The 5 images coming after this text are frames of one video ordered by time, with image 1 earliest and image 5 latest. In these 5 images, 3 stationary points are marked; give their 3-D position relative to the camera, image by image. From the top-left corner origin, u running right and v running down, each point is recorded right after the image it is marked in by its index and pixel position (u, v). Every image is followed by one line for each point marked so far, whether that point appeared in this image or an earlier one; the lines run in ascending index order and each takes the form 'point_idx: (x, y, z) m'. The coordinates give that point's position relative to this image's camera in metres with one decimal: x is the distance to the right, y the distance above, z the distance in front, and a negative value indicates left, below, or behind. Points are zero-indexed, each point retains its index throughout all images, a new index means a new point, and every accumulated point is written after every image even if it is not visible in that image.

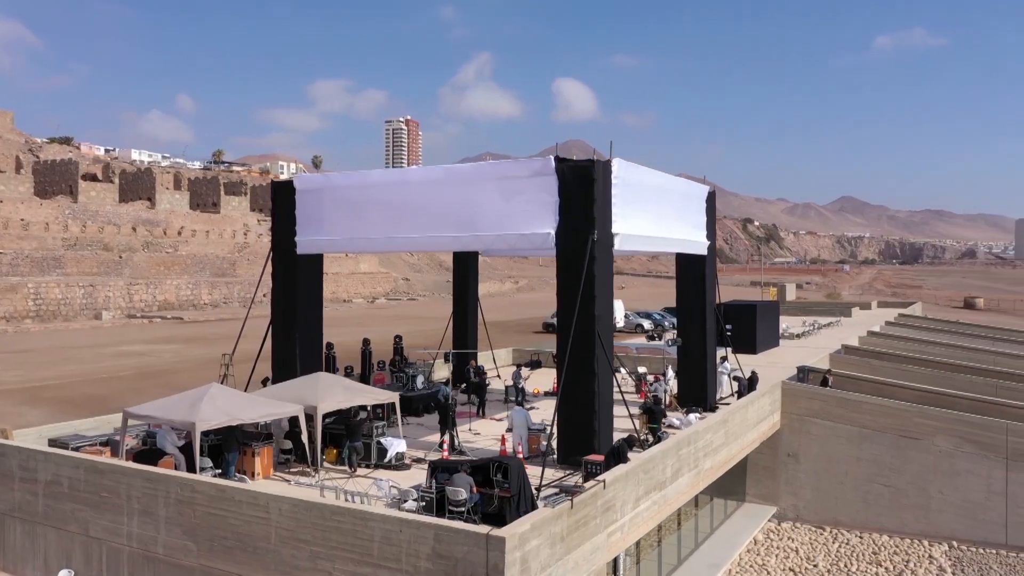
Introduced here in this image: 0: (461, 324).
0: (-1.3, -0.9, +19.8) m
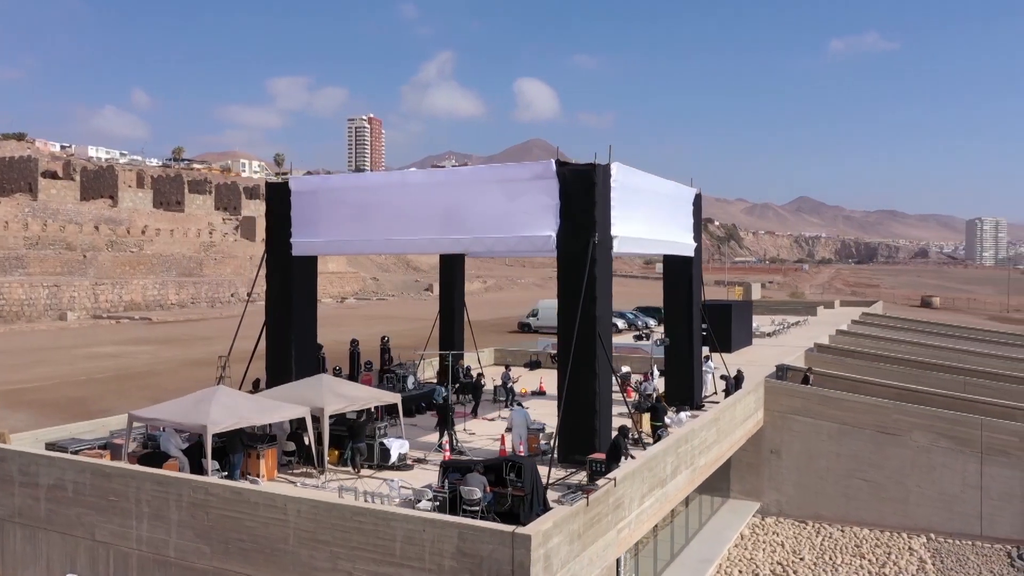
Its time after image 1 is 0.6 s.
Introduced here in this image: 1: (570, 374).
0: (-1.7, -1.0, +19.9) m
1: (+0.9, -1.3, +11.5) m
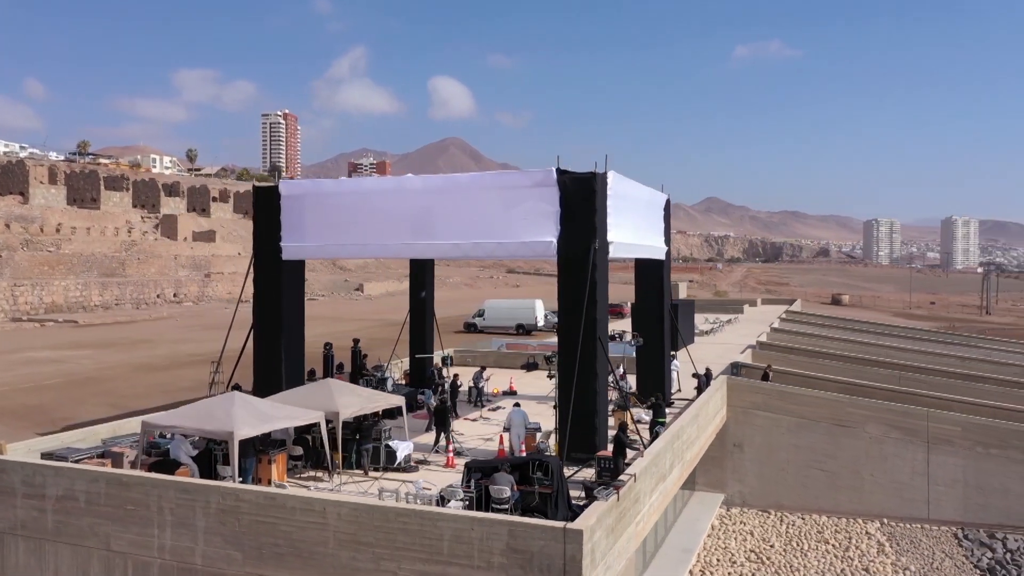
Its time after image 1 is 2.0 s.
0: (-2.4, -1.0, +20.0) m
1: (+0.9, -1.3, +11.9) m
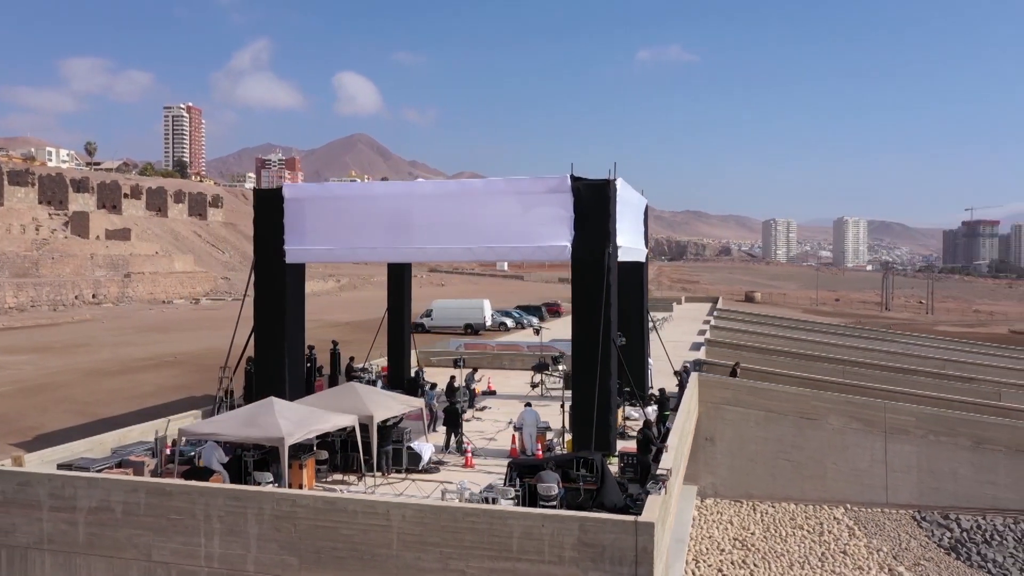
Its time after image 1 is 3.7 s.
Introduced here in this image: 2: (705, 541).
0: (-3.0, -1.1, +20.0) m
1: (+1.2, -1.4, +12.3) m
2: (+3.9, -5.2, +16.0) m
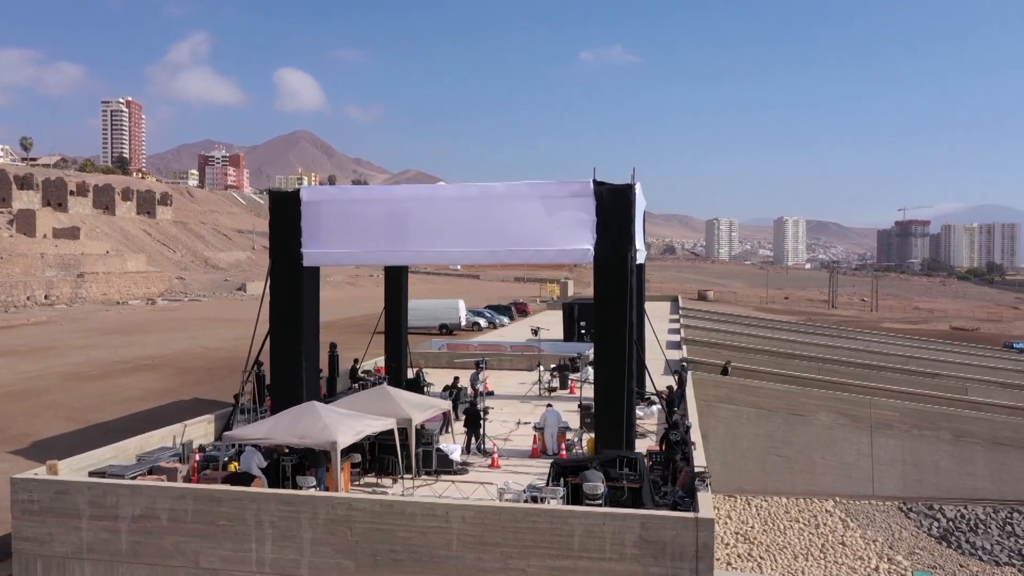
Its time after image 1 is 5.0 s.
0: (-3.0, -1.1, +20.0) m
1: (+1.6, -1.4, +12.5) m
2: (+4.1, -5.2, +16.4) m
